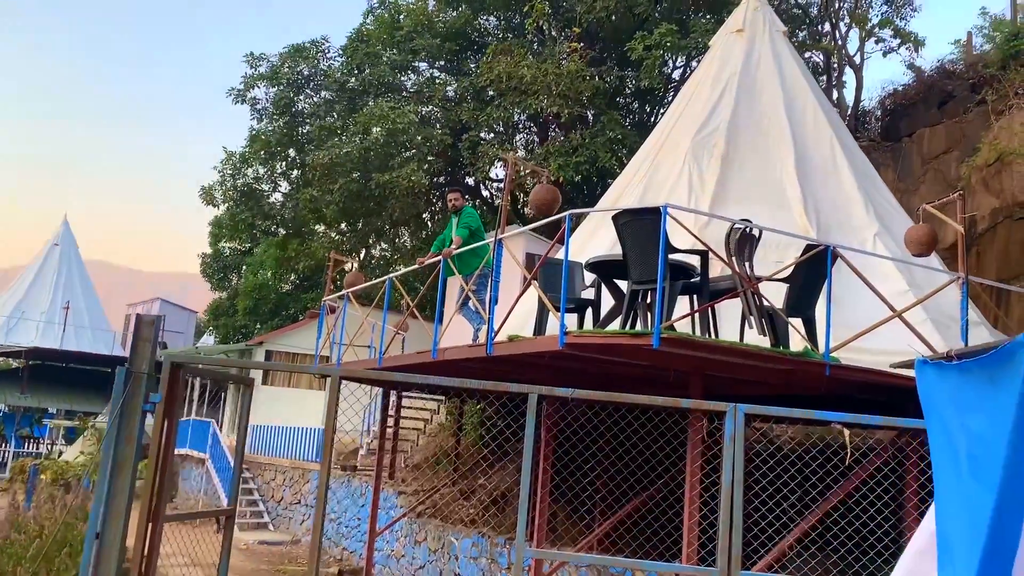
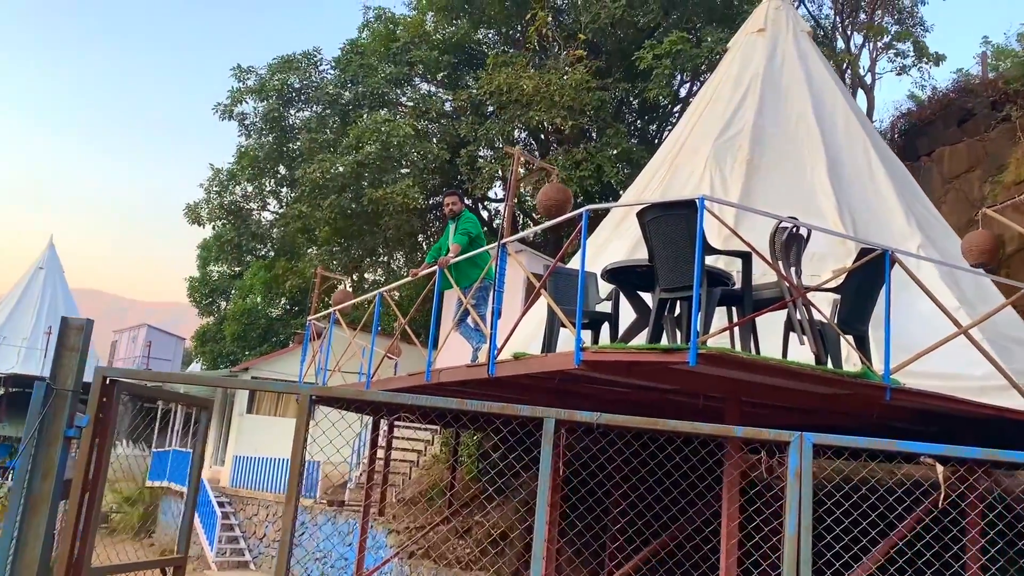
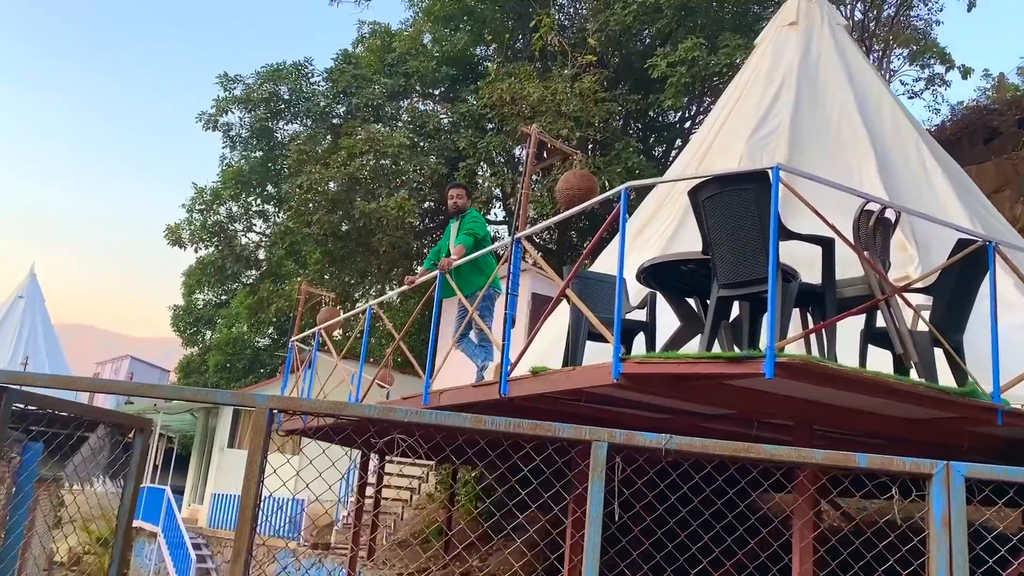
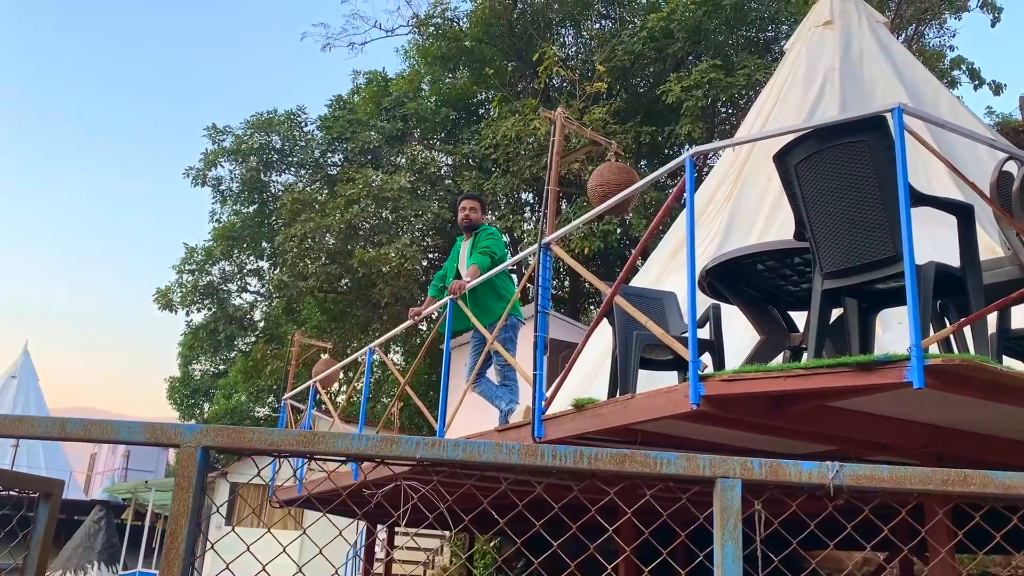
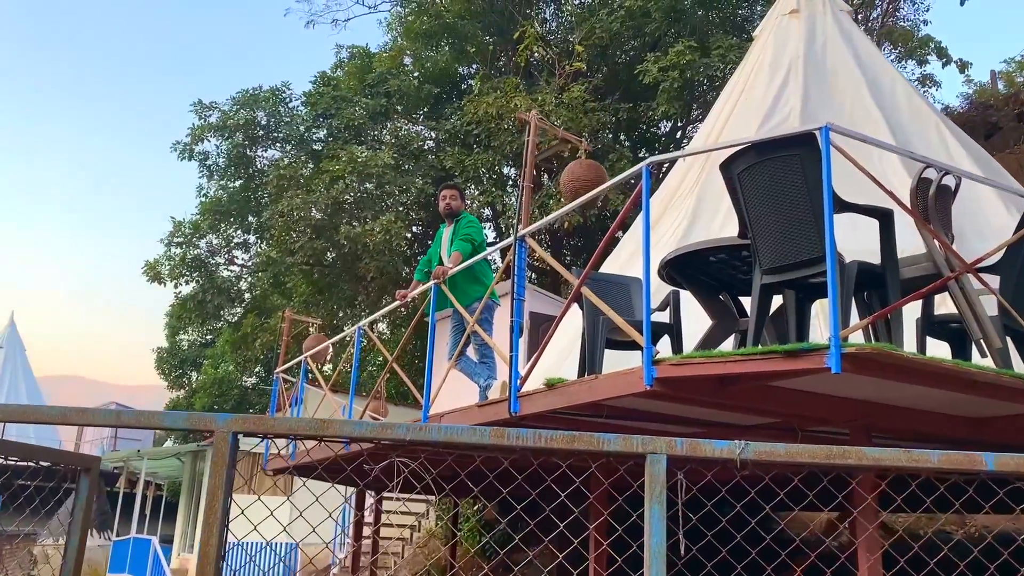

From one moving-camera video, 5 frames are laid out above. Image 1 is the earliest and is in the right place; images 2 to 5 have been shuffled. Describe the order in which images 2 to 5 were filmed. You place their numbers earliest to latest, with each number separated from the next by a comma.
2, 3, 5, 4
